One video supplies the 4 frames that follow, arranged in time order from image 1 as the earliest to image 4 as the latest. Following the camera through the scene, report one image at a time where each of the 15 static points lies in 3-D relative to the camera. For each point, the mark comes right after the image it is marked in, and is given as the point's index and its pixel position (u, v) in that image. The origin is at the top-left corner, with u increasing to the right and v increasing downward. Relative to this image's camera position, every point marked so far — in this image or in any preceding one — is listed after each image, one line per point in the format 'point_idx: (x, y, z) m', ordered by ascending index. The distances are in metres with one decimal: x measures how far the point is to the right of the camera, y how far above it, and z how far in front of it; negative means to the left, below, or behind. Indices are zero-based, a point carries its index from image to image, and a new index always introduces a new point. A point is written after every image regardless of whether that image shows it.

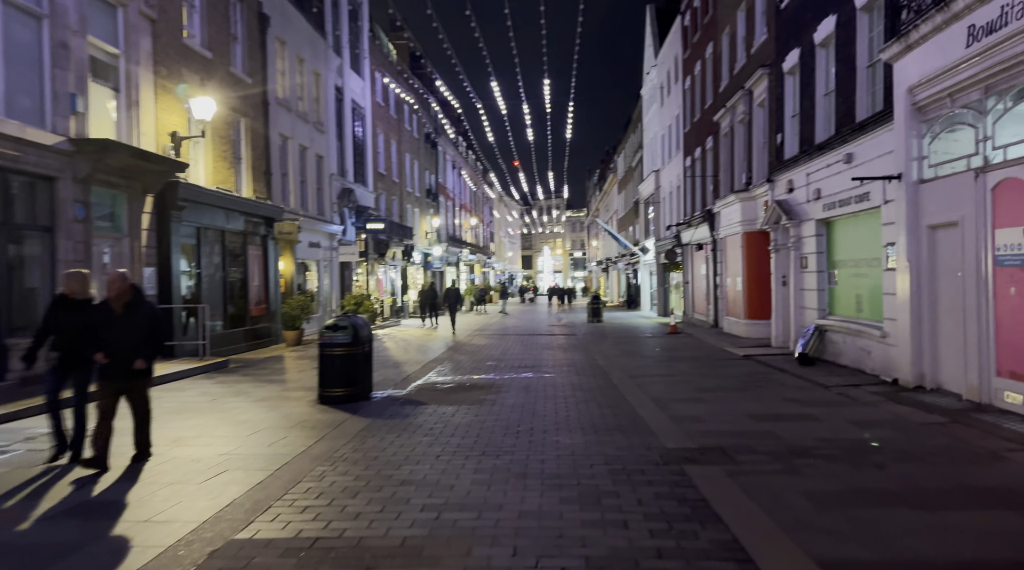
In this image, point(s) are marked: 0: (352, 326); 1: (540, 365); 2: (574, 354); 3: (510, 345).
0: (-2.1, -0.5, +9.8) m
1: (+0.5, -1.5, +14.4) m
2: (+1.4, -1.5, +16.8) m
3: (-0.1, -1.5, +19.7) m
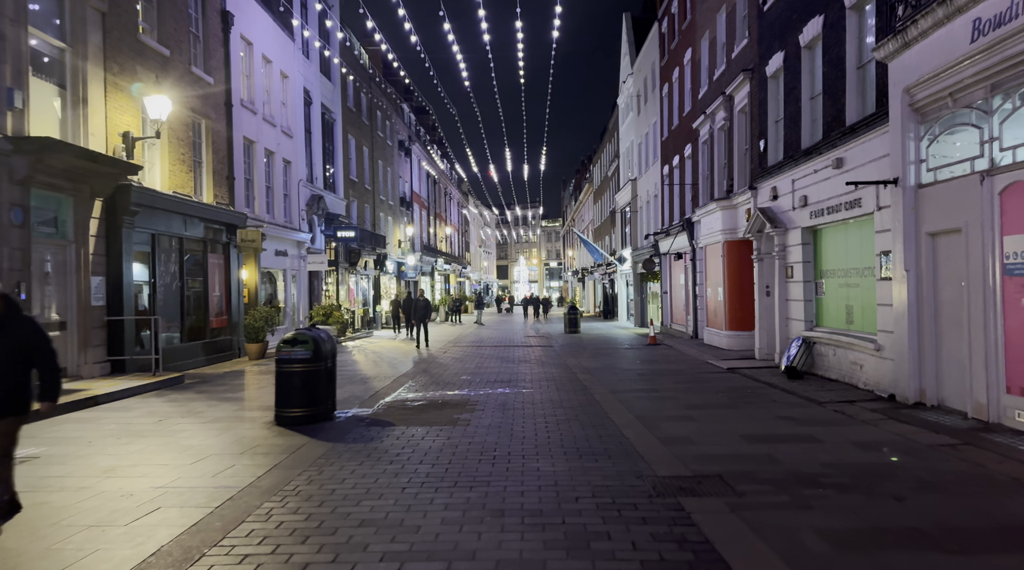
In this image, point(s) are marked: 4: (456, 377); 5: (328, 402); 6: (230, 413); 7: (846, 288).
0: (-2.4, -0.7, +9.1) m
1: (+0.1, -1.7, +13.7) m
2: (+0.8, -1.7, +16.1) m
3: (-0.7, -1.8, +19.0) m
4: (-1.0, -1.7, +14.1) m
5: (-2.3, -1.4, +9.3) m
6: (-3.7, -1.7, +9.9) m
7: (+5.4, -0.1, +12.2) m
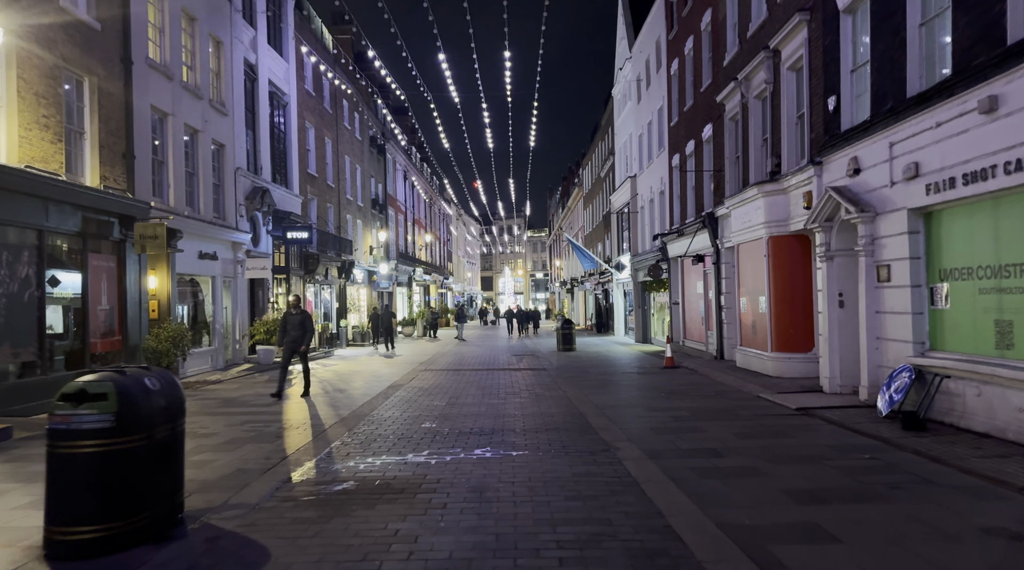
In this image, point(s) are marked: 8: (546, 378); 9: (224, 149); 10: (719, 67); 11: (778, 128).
0: (-2.5, -0.7, +4.8) m
1: (-0.1, -1.8, +9.5) m
2: (+0.6, -1.9, +11.9) m
3: (-1.0, -2.0, +14.8) m
4: (-1.2, -1.8, +9.9) m
5: (-2.4, -1.5, +5.1) m
6: (-3.8, -1.7, +5.7) m
7: (+5.2, -0.1, +8.1) m
8: (+0.7, -2.0, +16.3) m
9: (-7.3, +3.4, +19.1) m
10: (+5.0, +5.3, +18.2) m
11: (+5.0, +3.0, +14.4) m
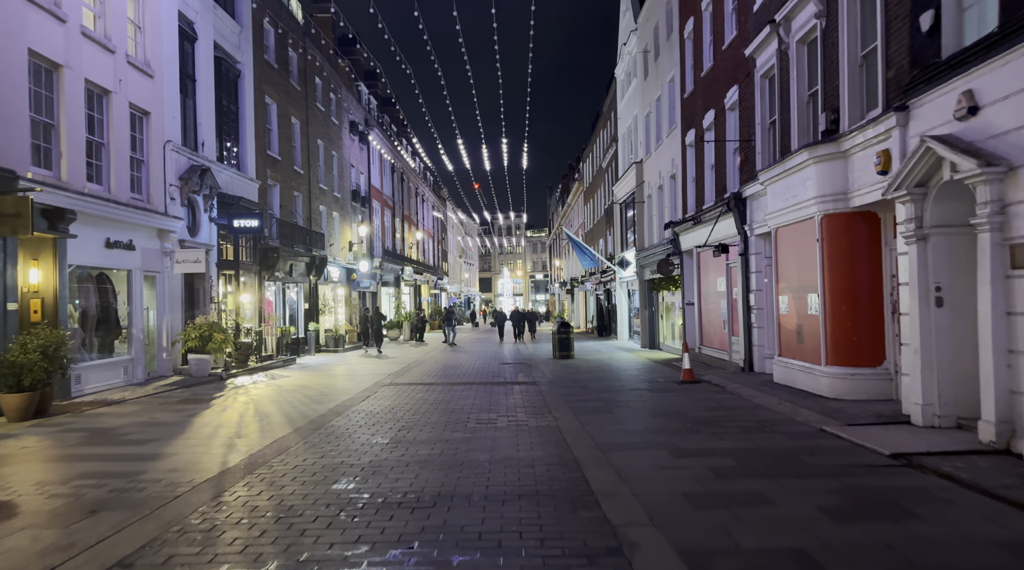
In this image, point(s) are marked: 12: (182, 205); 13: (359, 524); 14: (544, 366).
0: (-2.9, -0.6, +1.6) m
1: (-0.5, -1.7, +6.2) m
2: (+0.2, -1.8, +8.6) m
3: (-1.3, -1.9, +11.5) m
4: (-1.6, -1.7, +6.6) m
5: (-2.8, -1.4, +1.8) m
6: (-4.2, -1.6, +2.4) m
7: (+4.8, 0.0, +4.8) m
8: (+0.4, -1.9, +13.0) m
9: (-7.6, +3.5, +15.9) m
10: (+4.6, +5.3, +14.9) m
11: (+4.7, +3.1, +11.1) m
12: (-7.4, +1.8, +16.9) m
13: (-1.1, -1.7, +5.3) m
14: (+0.8, -2.1, +19.8) m
